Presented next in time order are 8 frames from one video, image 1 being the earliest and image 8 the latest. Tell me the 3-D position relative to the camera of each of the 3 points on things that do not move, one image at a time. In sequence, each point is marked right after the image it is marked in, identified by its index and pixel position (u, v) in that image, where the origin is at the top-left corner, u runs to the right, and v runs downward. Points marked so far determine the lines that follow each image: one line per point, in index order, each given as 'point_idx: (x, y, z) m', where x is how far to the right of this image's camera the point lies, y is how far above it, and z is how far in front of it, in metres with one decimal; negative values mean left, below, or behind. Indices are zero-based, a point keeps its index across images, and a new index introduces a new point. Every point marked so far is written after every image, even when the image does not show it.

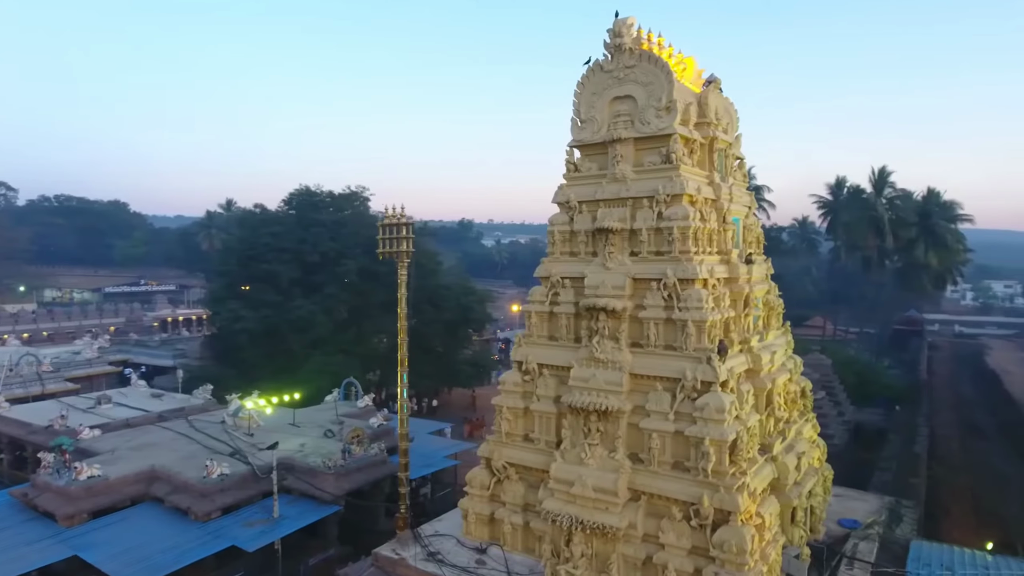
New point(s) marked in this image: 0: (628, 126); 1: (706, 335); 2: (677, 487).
0: (+1.7, +2.3, +8.8) m
1: (+2.4, -0.6, +7.8) m
2: (+2.0, -2.4, +7.5) m
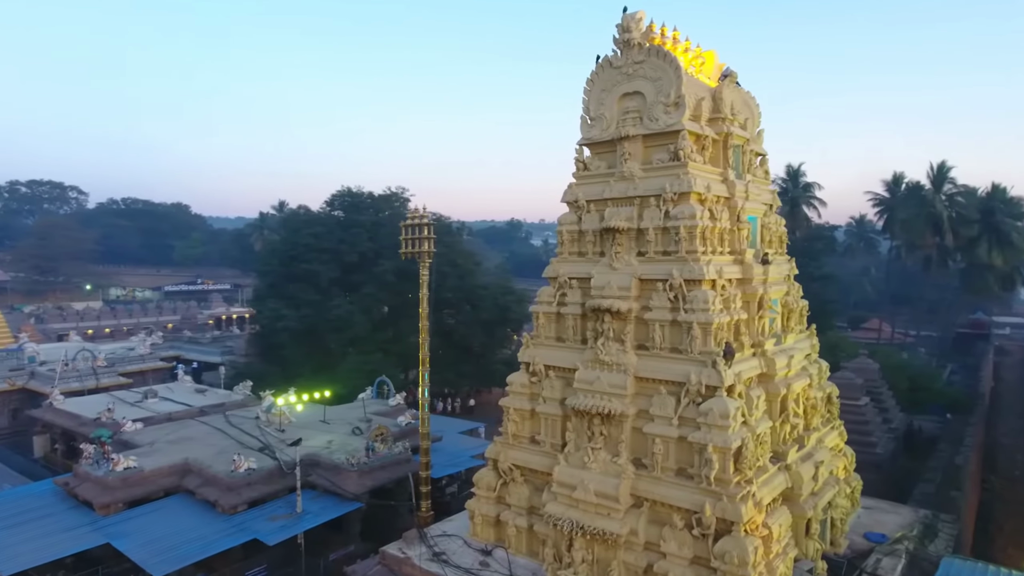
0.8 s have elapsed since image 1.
0: (+1.7, +2.3, +8.6) m
1: (+2.4, -0.6, +7.5) m
2: (+2.0, -2.4, +7.3) m
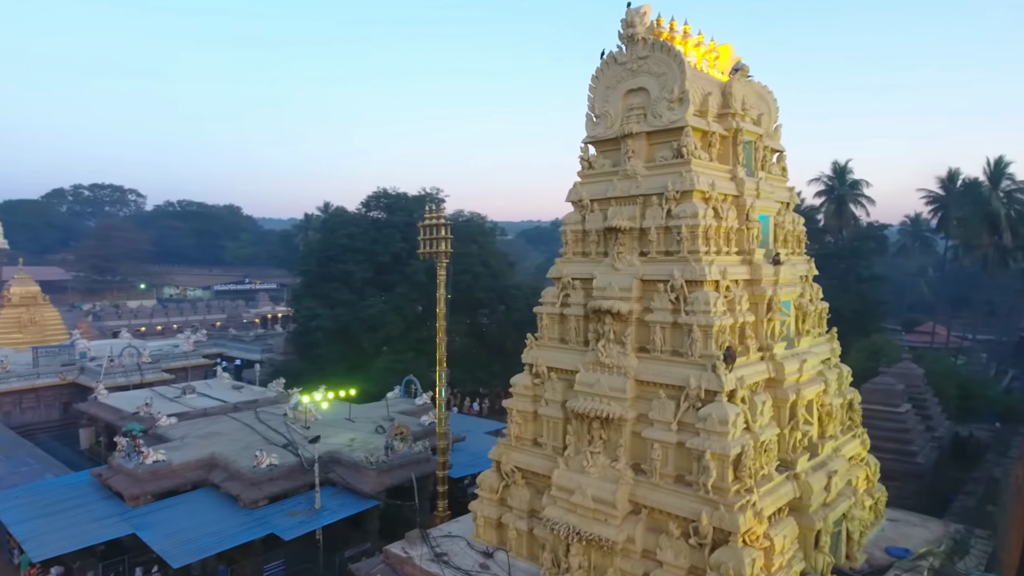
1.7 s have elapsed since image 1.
0: (+1.7, +2.3, +8.4) m
1: (+2.4, -0.6, +7.3) m
2: (+1.9, -2.4, +7.1) m
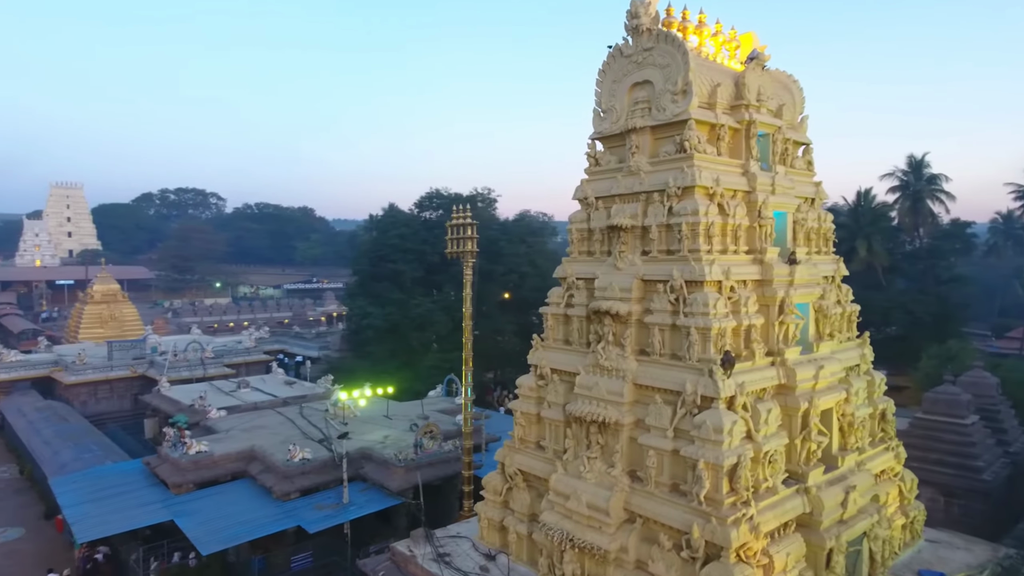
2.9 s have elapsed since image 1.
0: (+1.7, +2.3, +8.1) m
1: (+2.2, -0.6, +6.9) m
2: (+1.7, -2.4, +6.8) m
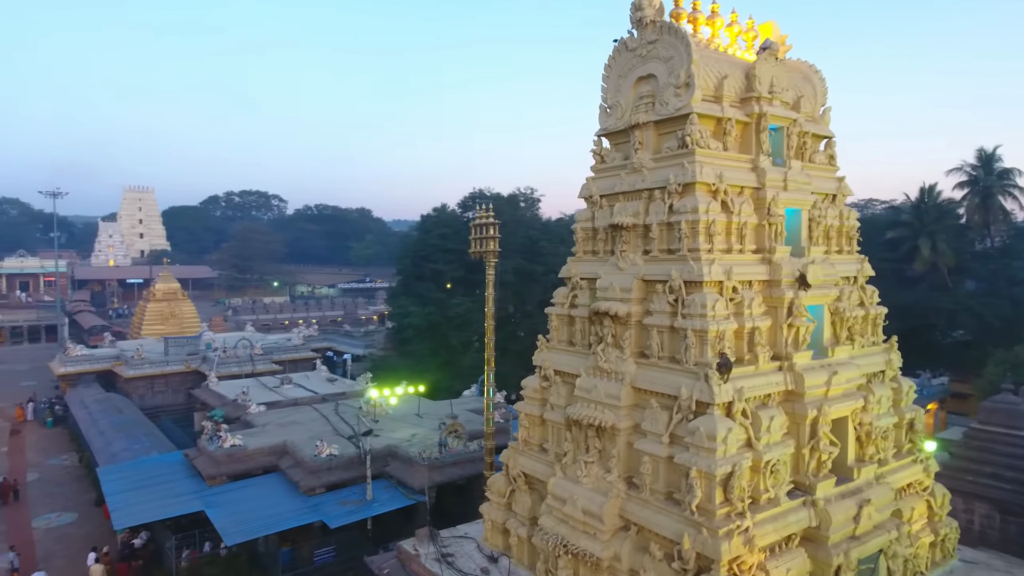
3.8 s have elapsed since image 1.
0: (+1.7, +2.3, +7.8) m
1: (+2.1, -0.7, +6.6) m
2: (+1.6, -2.4, +6.5) m
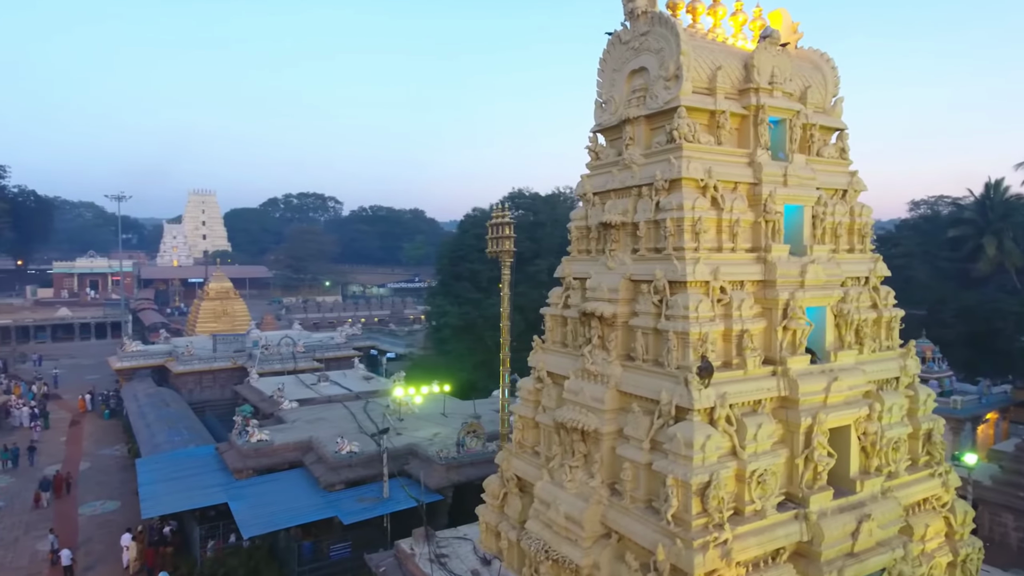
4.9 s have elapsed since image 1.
0: (+1.6, +2.3, +7.6) m
1: (+1.9, -0.7, +6.4) m
2: (+1.3, -2.4, +6.3) m
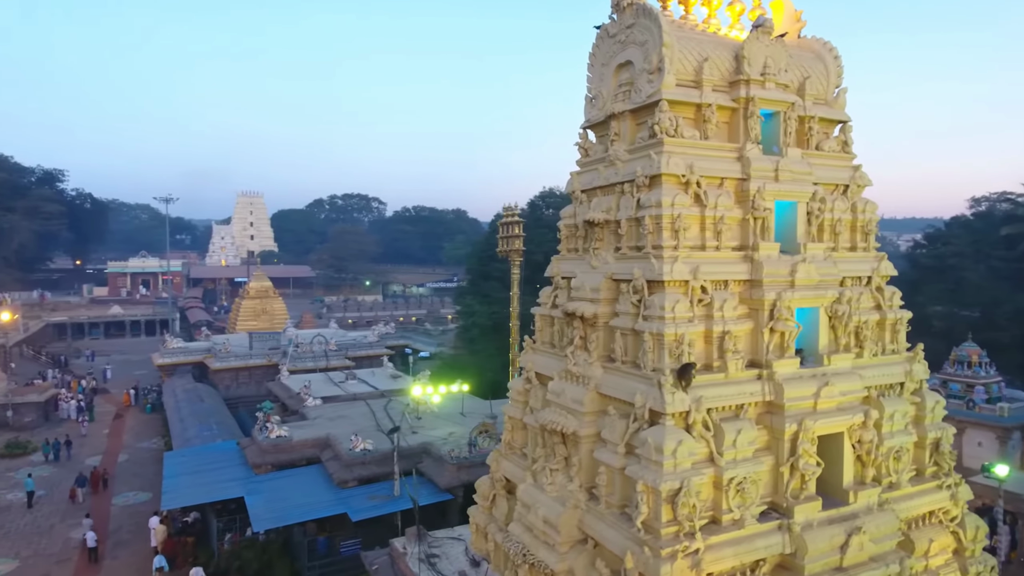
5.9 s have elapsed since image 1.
0: (+1.4, +2.3, +7.3) m
1: (+1.6, -0.7, +6.1) m
2: (+1.0, -2.4, +6.1) m
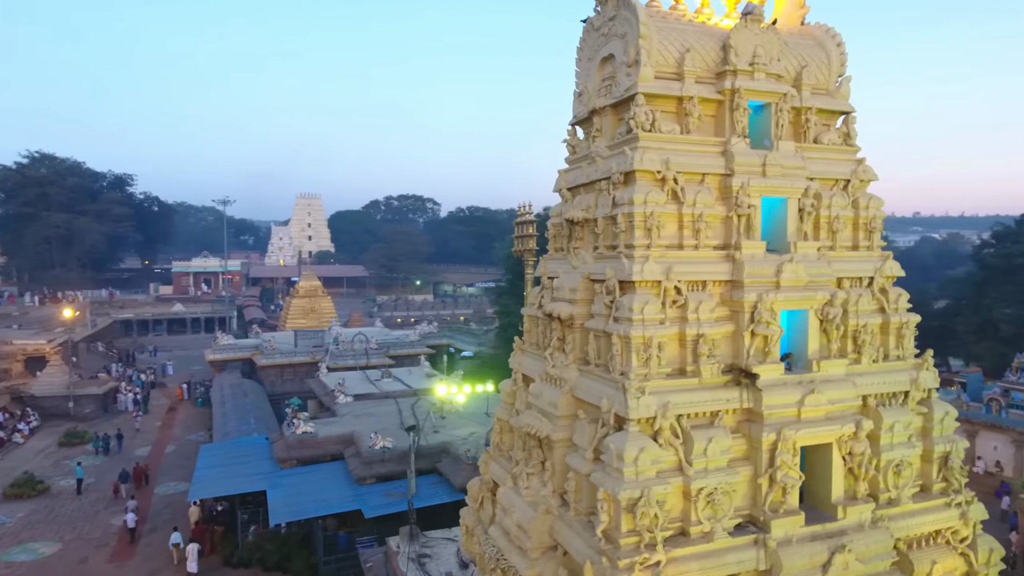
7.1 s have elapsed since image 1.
0: (+1.1, +2.3, +7.1) m
1: (+1.2, -0.7, +5.9) m
2: (+0.6, -2.4, +5.9) m
